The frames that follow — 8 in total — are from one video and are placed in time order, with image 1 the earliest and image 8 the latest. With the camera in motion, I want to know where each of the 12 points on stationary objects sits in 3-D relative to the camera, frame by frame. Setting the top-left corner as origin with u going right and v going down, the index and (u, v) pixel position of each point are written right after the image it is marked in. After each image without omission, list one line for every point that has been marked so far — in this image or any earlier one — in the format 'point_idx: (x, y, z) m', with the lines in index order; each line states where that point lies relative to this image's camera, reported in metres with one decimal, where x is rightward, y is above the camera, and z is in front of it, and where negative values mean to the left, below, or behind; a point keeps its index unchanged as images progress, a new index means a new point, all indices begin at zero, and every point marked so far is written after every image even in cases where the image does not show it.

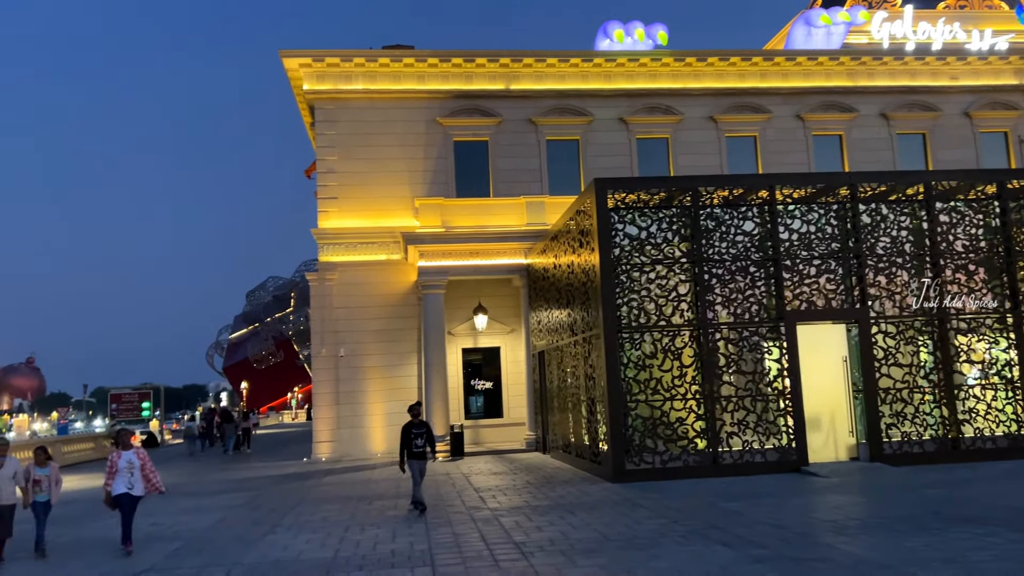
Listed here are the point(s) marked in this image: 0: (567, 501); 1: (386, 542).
0: (+0.8, -2.9, +11.5) m
1: (-1.3, -2.7, +9.0) m
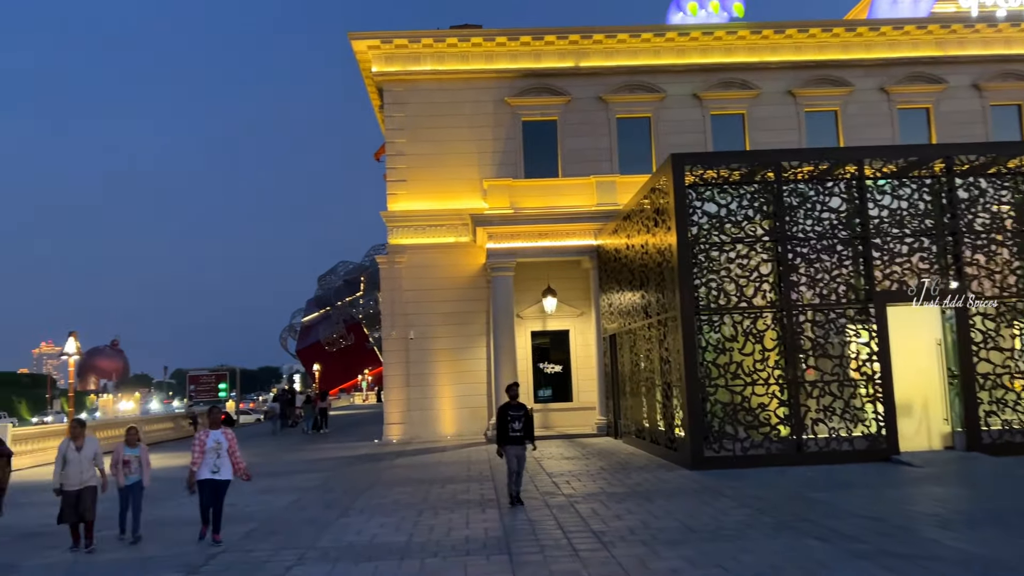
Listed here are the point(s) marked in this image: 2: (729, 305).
0: (+1.8, -2.6, +11.1) m
1: (-0.5, -2.5, +8.8) m
2: (+3.5, -0.3, +13.4) m
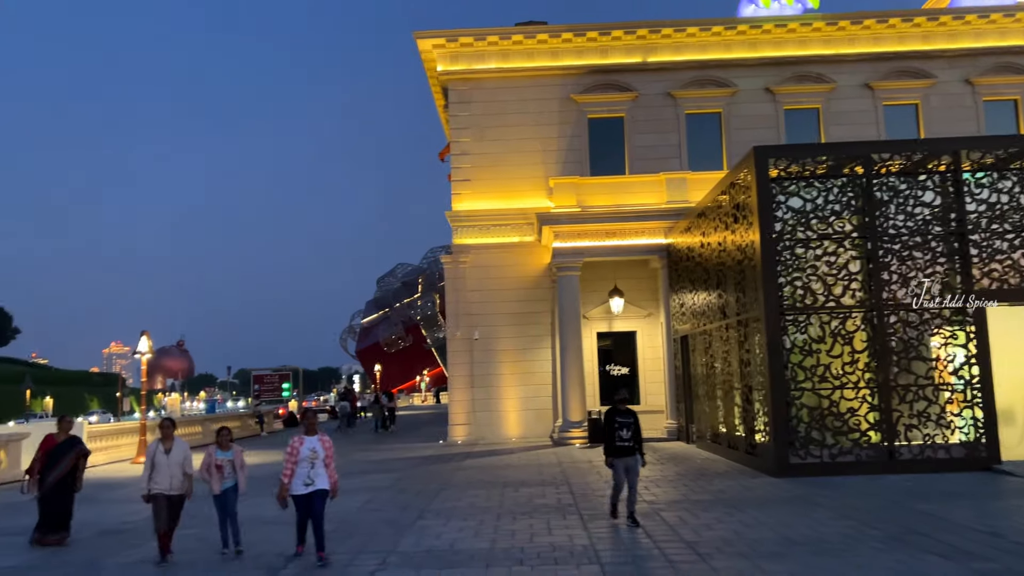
0: (+2.8, -2.6, +10.6) m
1: (+0.3, -2.5, +8.5) m
2: (+4.6, -0.3, +12.8) m
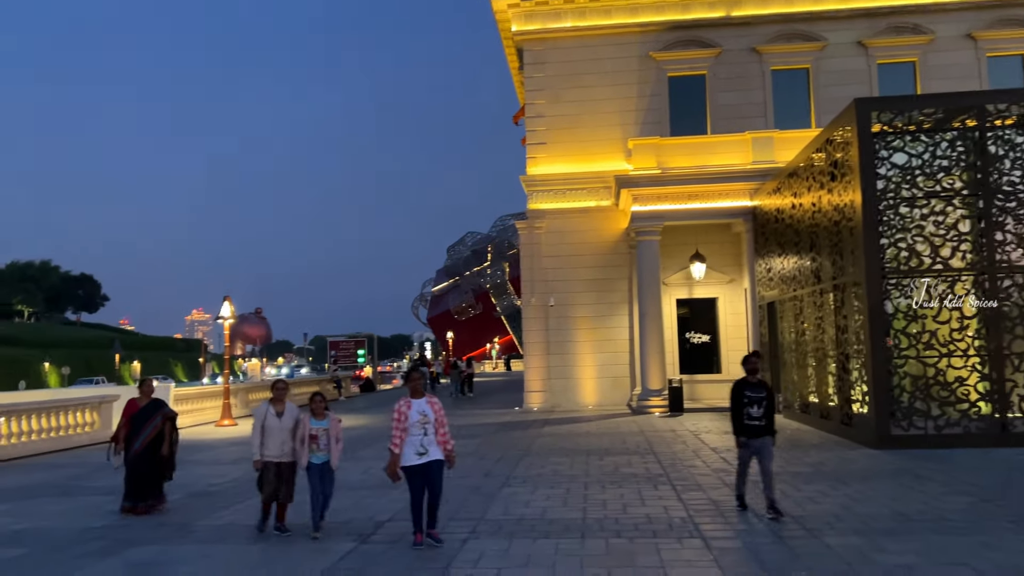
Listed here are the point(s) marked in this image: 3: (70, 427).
0: (+3.8, -2.2, +10.1) m
1: (+1.2, -2.1, +8.1) m
2: (+5.8, +0.3, +12.0) m
3: (-8.0, -2.5, +15.1) m
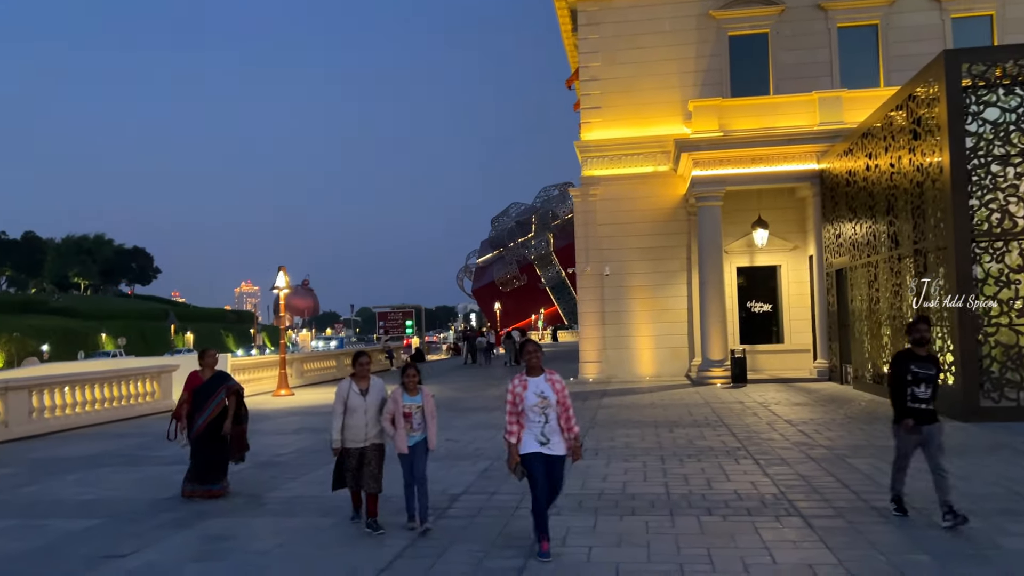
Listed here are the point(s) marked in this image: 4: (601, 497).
0: (+4.6, -1.7, +9.5) m
1: (+1.9, -1.8, +7.7) m
2: (+6.7, +0.8, +11.3) m
3: (-6.9, -1.9, +15.2) m
4: (+0.7, -1.8, +7.1) m
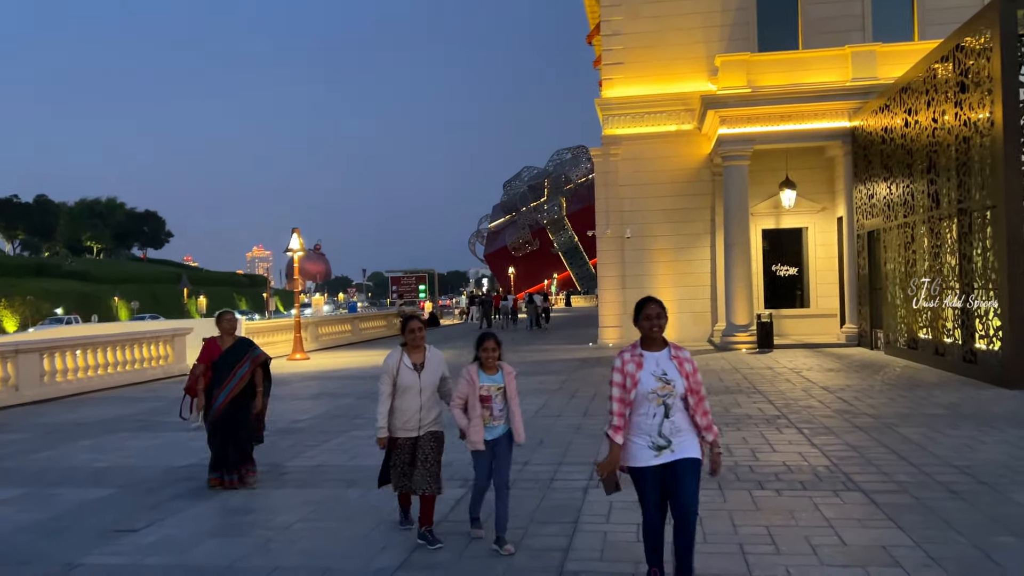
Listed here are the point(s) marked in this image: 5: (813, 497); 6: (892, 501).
0: (+4.9, -1.3, +9.0) m
1: (+2.2, -1.4, +7.3) m
2: (+7.1, +1.3, +10.6) m
3: (-6.5, -1.3, +14.9) m
4: (+1.0, -1.4, +6.7) m
5: (+2.0, -1.4, +5.6) m
6: (+2.5, -1.4, +5.5) m
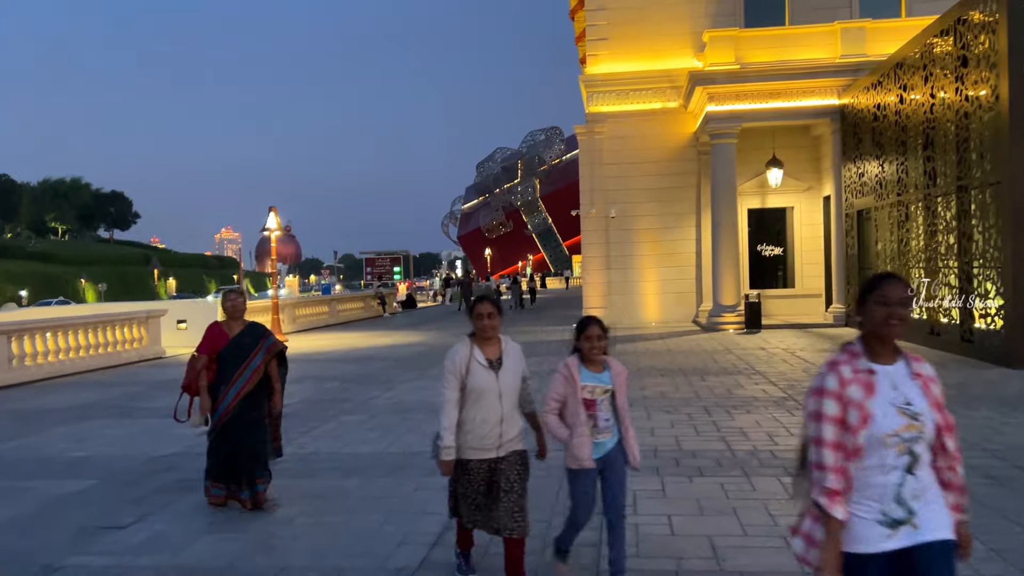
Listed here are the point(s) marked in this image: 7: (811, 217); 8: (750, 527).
0: (+4.9, -1.1, +8.8) m
1: (+2.2, -1.2, +7.0) m
2: (+7.0, +1.5, +10.5) m
3: (-6.7, -0.9, +14.3) m
4: (+1.1, -1.3, +6.3) m
5: (+2.1, -1.3, +5.4) m
6: (+2.6, -1.2, +5.2) m
7: (+7.1, +1.7, +19.8) m
8: (+1.3, -1.3, +4.6) m
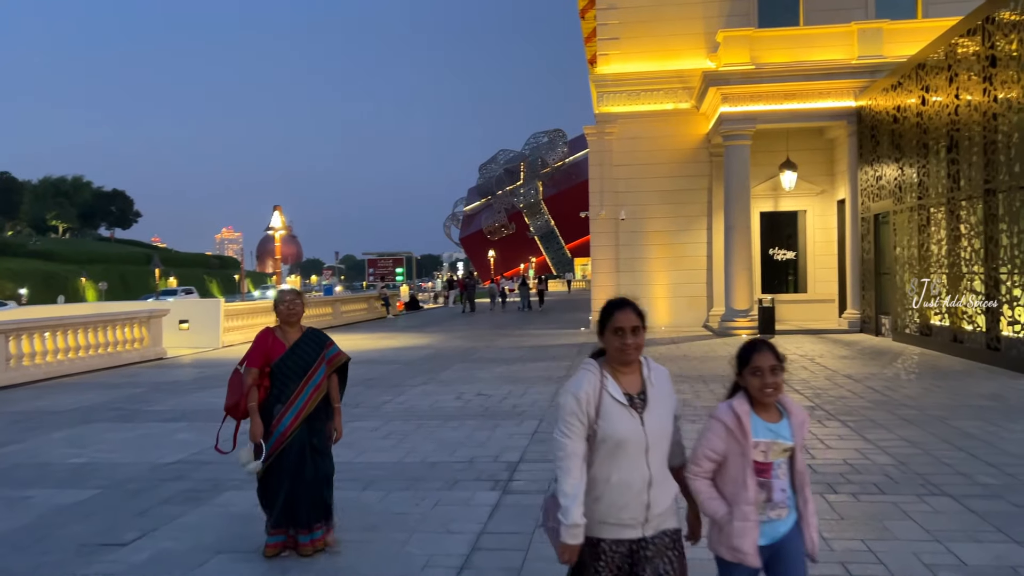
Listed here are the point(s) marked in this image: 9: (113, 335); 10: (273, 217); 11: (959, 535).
0: (+5.1, -1.1, +8.5) m
1: (+2.4, -1.2, +6.6) m
2: (+7.2, +1.5, +10.1) m
3: (-6.5, -0.9, +13.9) m
4: (+1.3, -1.3, +6.0) m
5: (+2.3, -1.3, +5.0) m
6: (+2.8, -1.3, +4.9) m
7: (+7.3, +1.6, +19.5) m
8: (+1.5, -1.3, +4.2) m
9: (-6.5, -0.8, +13.7) m
10: (-5.4, +1.6, +18.9) m
11: (+2.3, -1.3, +4.4) m
